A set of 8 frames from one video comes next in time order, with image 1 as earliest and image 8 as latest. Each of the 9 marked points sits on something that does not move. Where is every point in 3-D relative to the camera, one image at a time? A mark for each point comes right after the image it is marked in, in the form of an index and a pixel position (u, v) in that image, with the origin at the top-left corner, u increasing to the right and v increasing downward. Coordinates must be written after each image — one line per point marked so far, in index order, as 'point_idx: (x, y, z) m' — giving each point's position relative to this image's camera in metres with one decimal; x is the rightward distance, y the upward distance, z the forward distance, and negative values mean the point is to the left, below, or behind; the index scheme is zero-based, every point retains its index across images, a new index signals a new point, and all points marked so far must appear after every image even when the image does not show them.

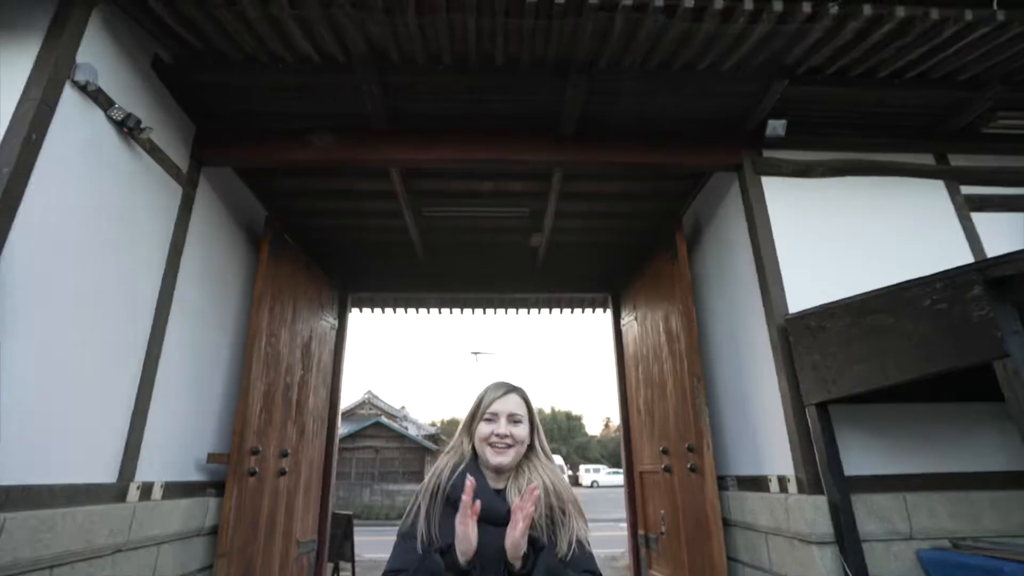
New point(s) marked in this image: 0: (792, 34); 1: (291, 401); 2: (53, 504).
0: (+1.8, +1.6, +3.2) m
1: (-2.1, -1.1, +5.0) m
2: (-2.3, -1.1, +2.6) m
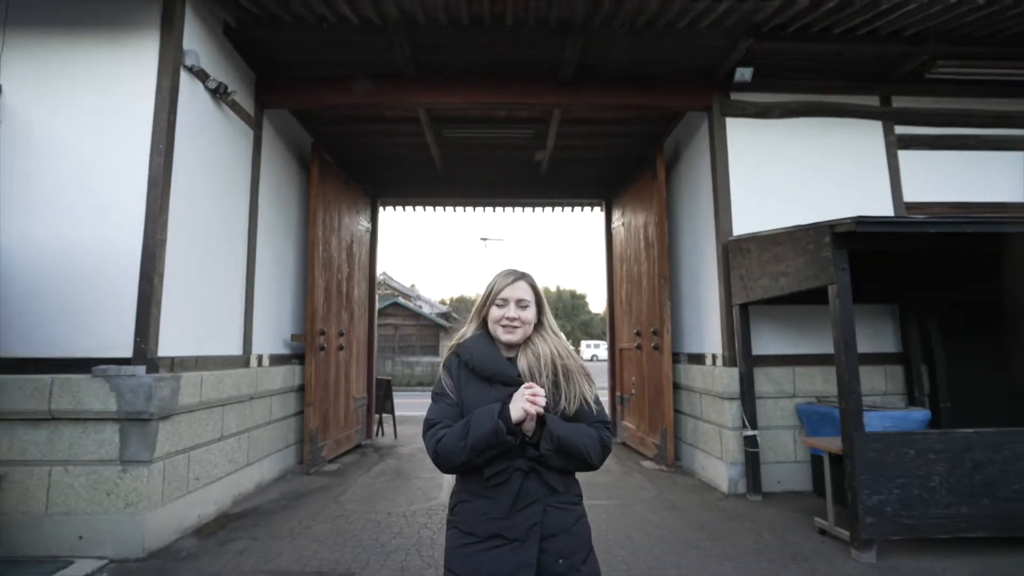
0: (+1.8, +2.1, +3.9) m
1: (-2.0, -0.1, +6.3) m
2: (-2.3, -0.6, +3.9) m
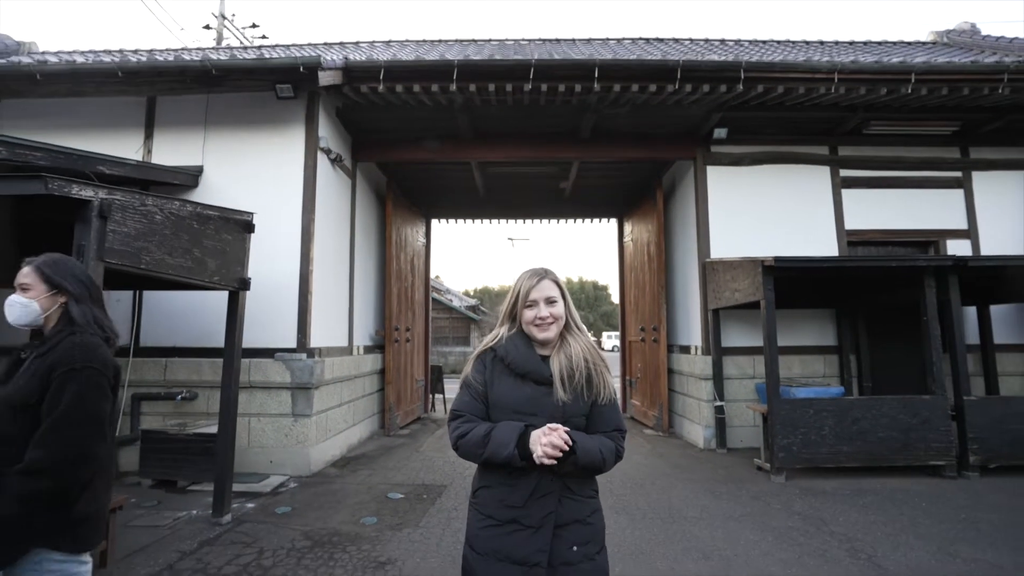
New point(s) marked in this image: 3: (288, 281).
0: (+2.2, +2.0, +5.4) m
1: (-1.6, -0.2, +8.0) m
2: (-1.9, -0.7, +5.6) m
3: (-2.2, +0.1, +5.0) m
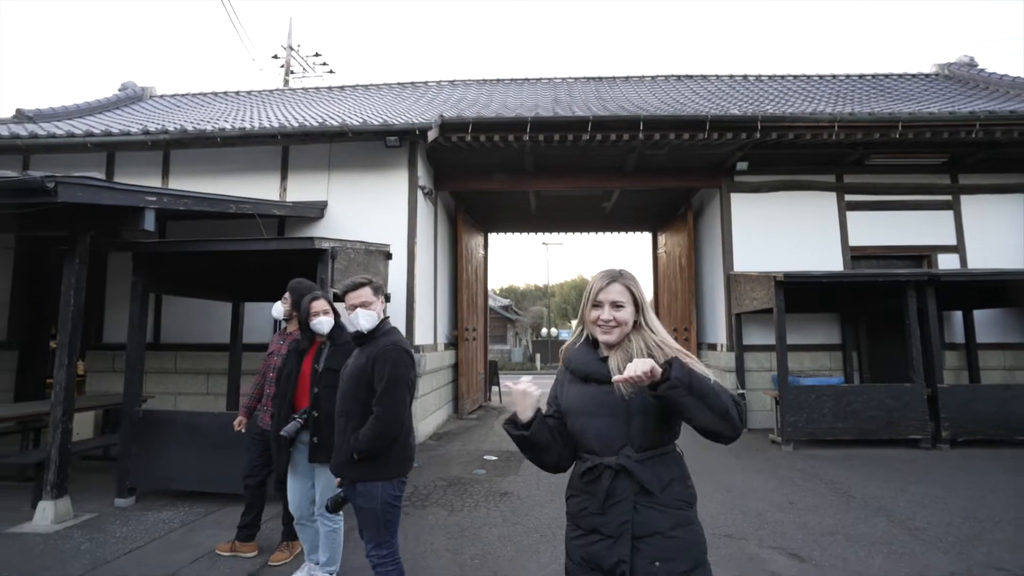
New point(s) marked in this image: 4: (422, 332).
0: (+2.9, +1.9, +6.6) m
1: (-0.7, -0.3, +9.3) m
2: (-1.1, -0.9, +7.0) m
3: (-1.4, -0.1, +6.4) m
4: (-1.2, -0.6, +6.8) m
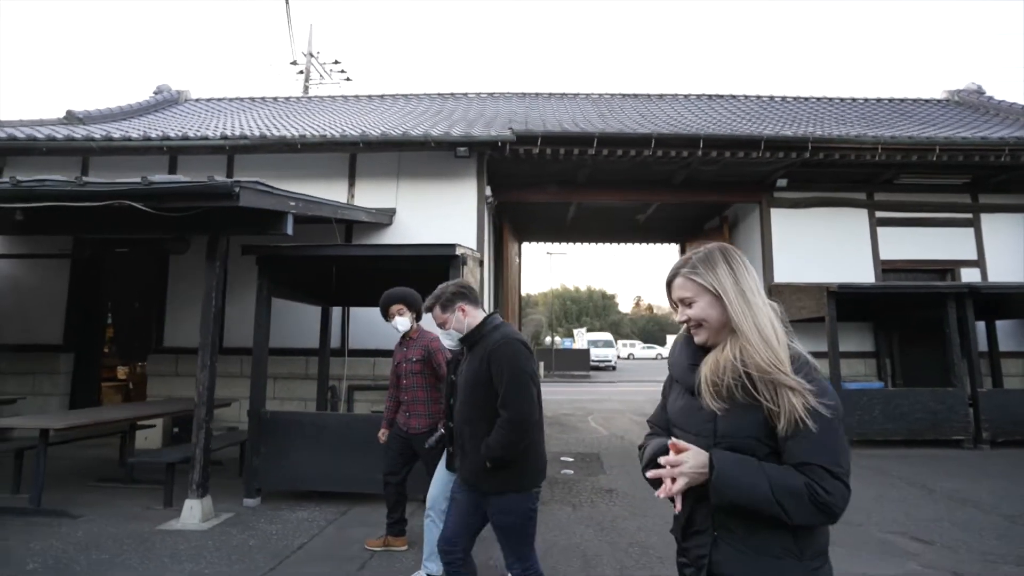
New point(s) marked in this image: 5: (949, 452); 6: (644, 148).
0: (+3.8, +1.8, +7.0) m
1: (0.0, -0.4, +9.5) m
2: (-0.3, -0.9, +7.2) m
3: (-0.6, -0.1, +6.6) m
4: (-0.4, -0.7, +7.0) m
5: (+5.0, -1.9, +6.0) m
6: (+1.8, +1.9, +6.8) m
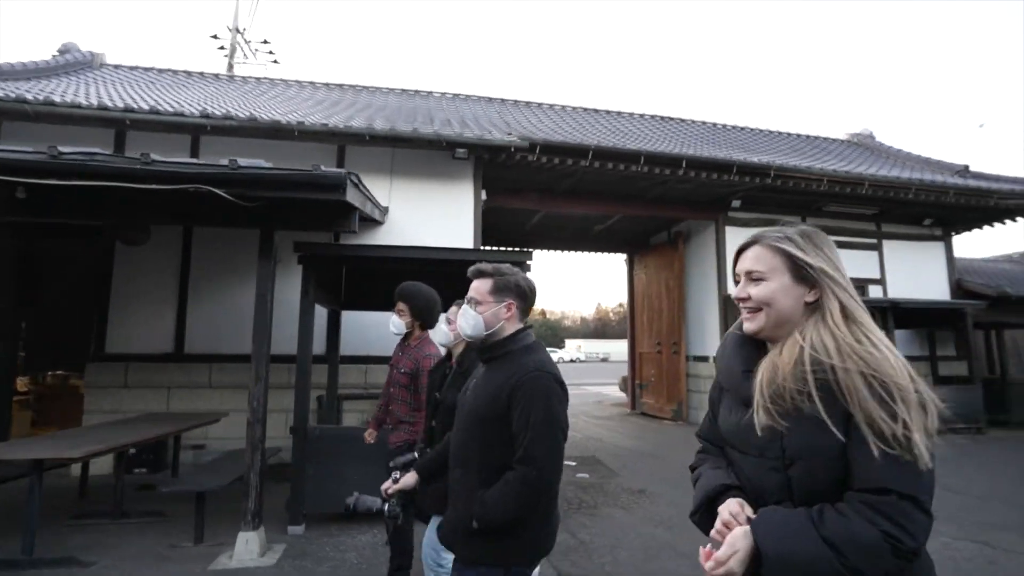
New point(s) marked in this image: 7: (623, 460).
0: (+3.6, +1.6, +7.8) m
1: (-0.7, -0.5, +9.4) m
2: (-0.5, -1.0, +7.1) m
3: (-0.6, -0.2, +6.4) m
4: (-0.5, -0.7, +6.8) m
5: (+5.0, -2.1, +7.0) m
6: (+1.7, +1.7, +7.2) m
7: (+1.4, -2.1, +6.3) m
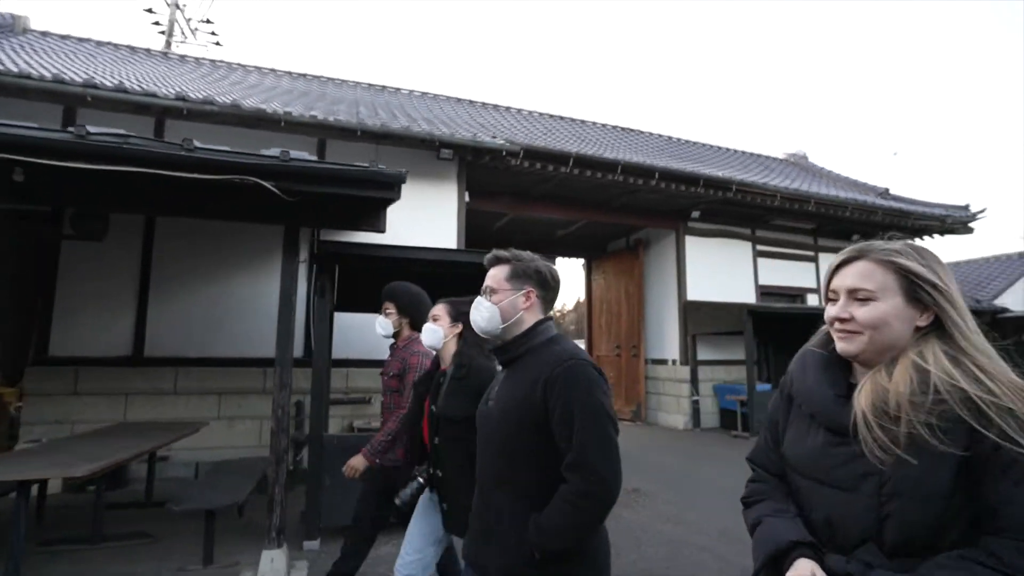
0: (+3.2, +1.5, +8.3) m
1: (-1.3, -0.5, +9.3) m
2: (-0.8, -1.0, +7.0) m
3: (-0.8, -0.2, +6.3) m
4: (-0.7, -0.8, +6.8) m
5: (+4.6, -2.2, +7.7) m
6: (+1.4, +1.7, +7.4) m
7: (+1.1, -2.1, +6.4) m
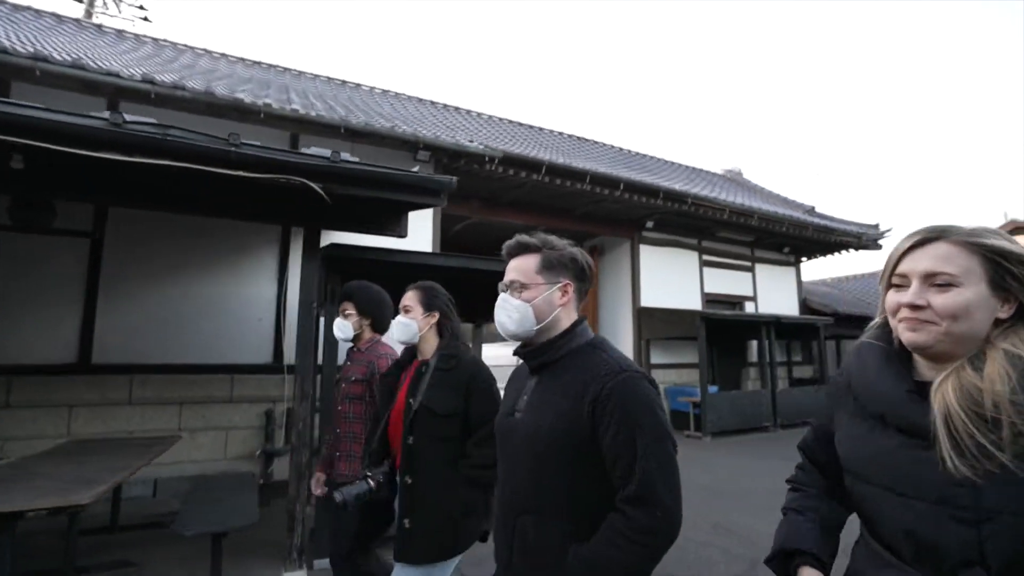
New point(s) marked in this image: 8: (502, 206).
0: (+2.7, +1.4, +8.7) m
1: (-2.0, -0.6, +9.1) m
2: (-1.2, -1.1, +6.8) m
3: (-1.1, -0.3, +6.2) m
4: (-1.1, -0.8, +6.6) m
5: (+4.1, -2.3, +8.3) m
6: (+1.0, +1.6, +7.6) m
7: (+0.8, -2.2, +6.6) m
8: (-0.1, +1.4, +8.4) m
